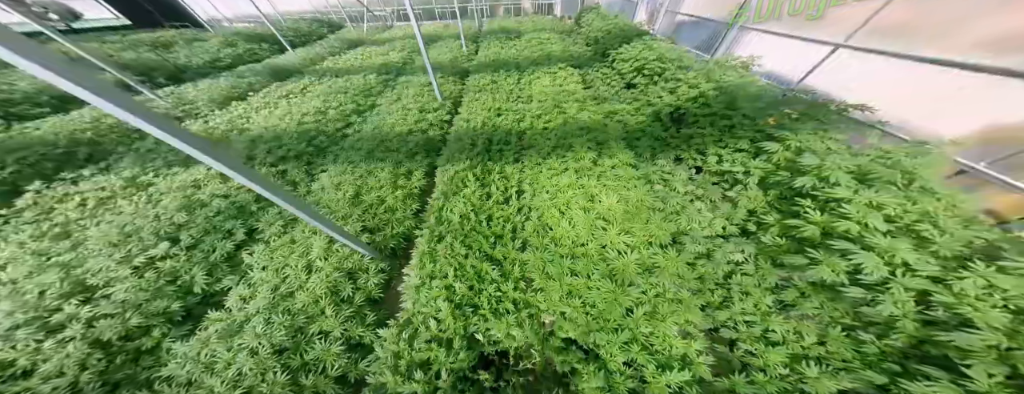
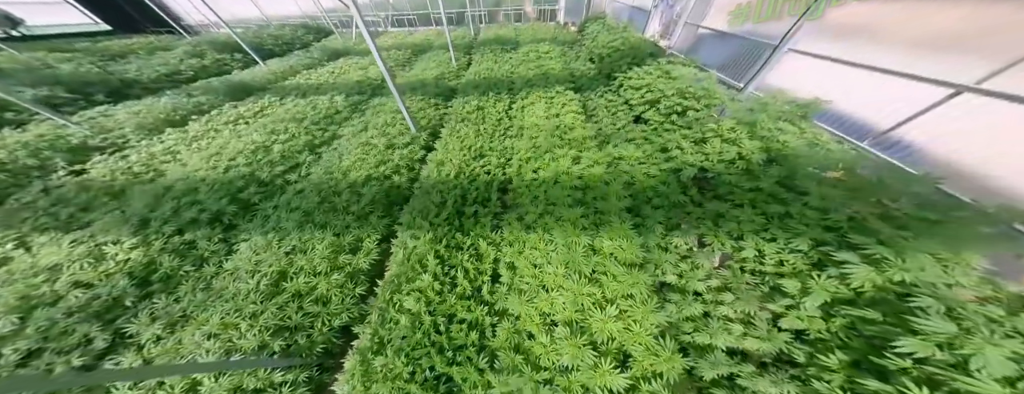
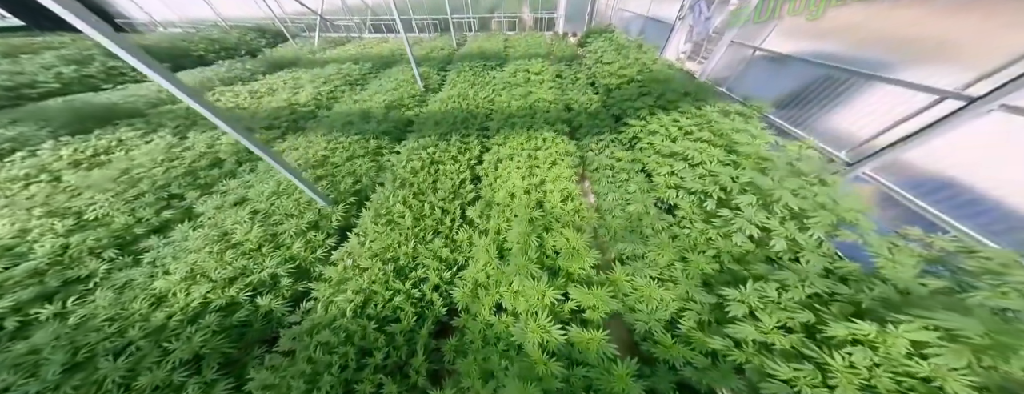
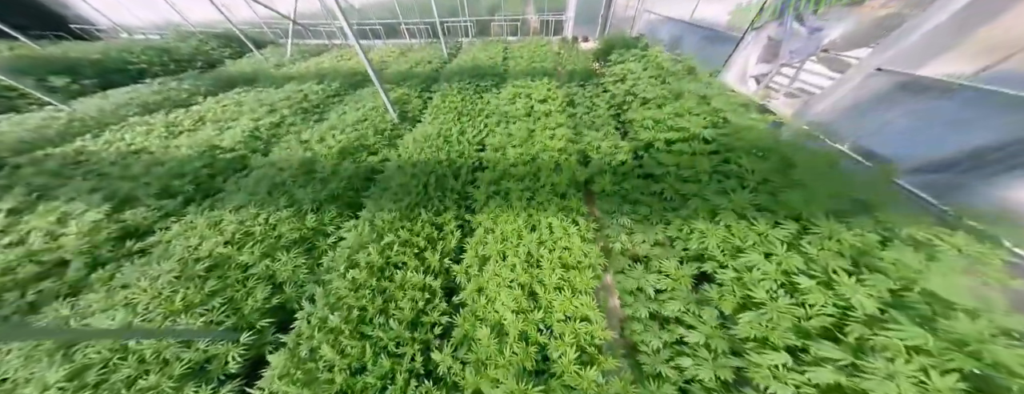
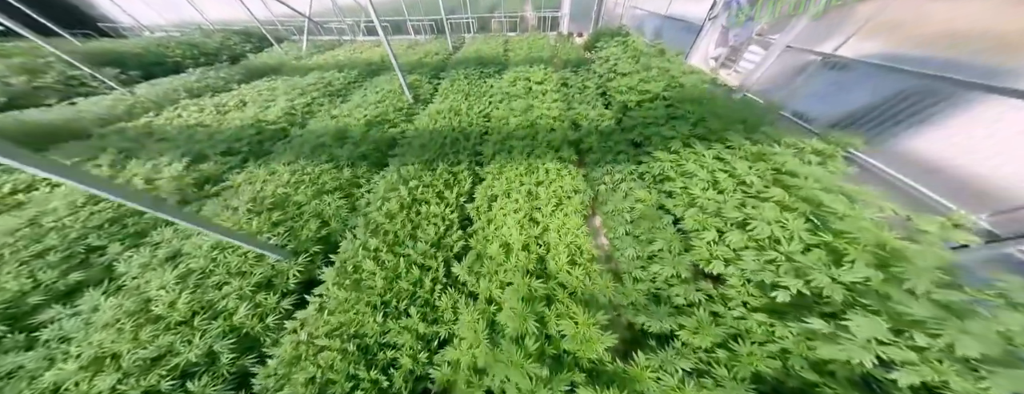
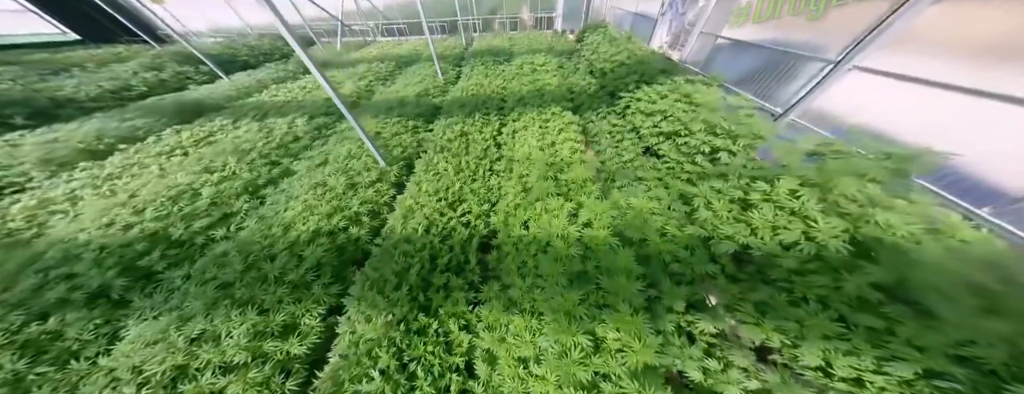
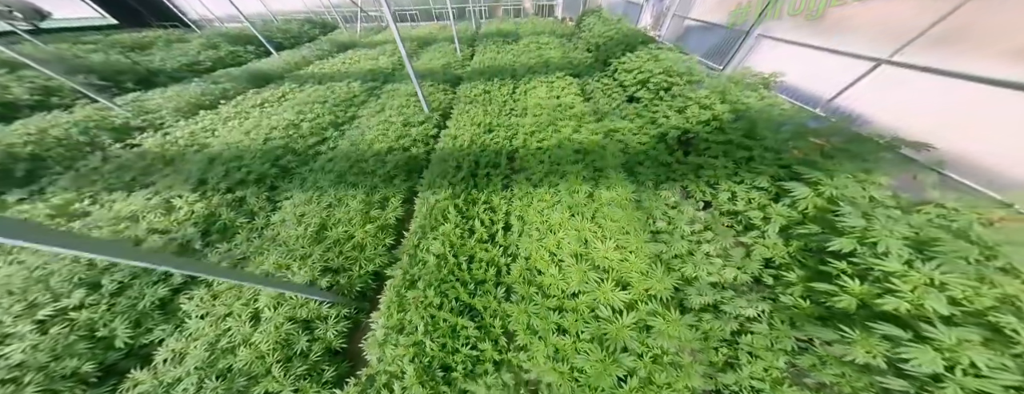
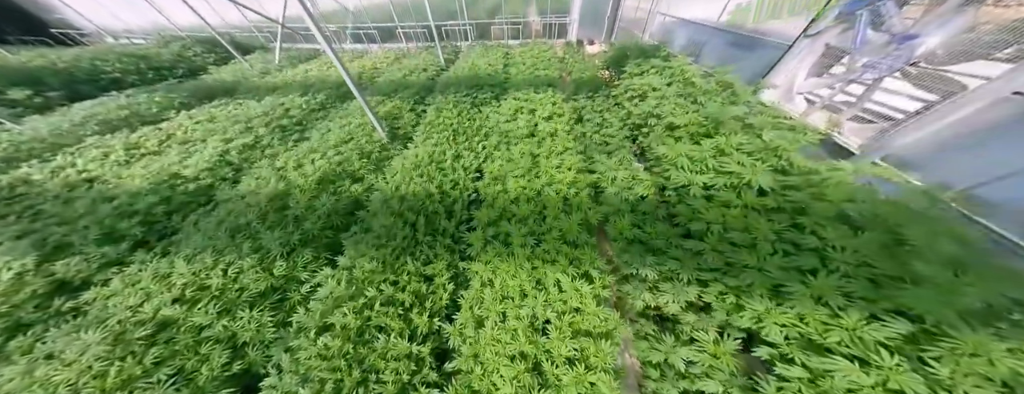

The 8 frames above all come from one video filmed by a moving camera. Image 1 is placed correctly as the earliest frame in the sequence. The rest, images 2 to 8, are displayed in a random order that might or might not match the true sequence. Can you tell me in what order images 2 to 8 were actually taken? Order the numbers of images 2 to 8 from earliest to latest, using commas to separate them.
7, 2, 6, 3, 5, 4, 8
